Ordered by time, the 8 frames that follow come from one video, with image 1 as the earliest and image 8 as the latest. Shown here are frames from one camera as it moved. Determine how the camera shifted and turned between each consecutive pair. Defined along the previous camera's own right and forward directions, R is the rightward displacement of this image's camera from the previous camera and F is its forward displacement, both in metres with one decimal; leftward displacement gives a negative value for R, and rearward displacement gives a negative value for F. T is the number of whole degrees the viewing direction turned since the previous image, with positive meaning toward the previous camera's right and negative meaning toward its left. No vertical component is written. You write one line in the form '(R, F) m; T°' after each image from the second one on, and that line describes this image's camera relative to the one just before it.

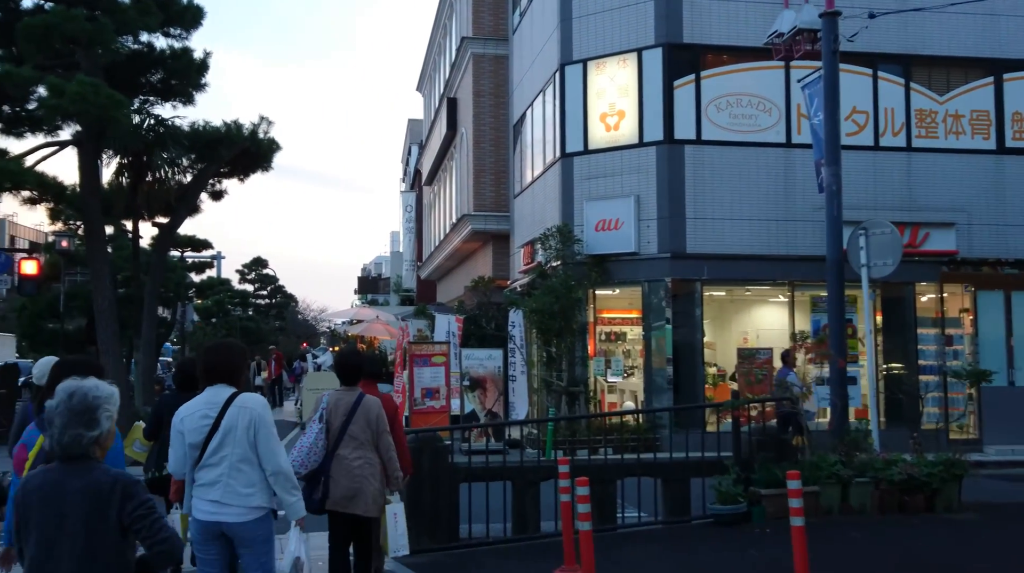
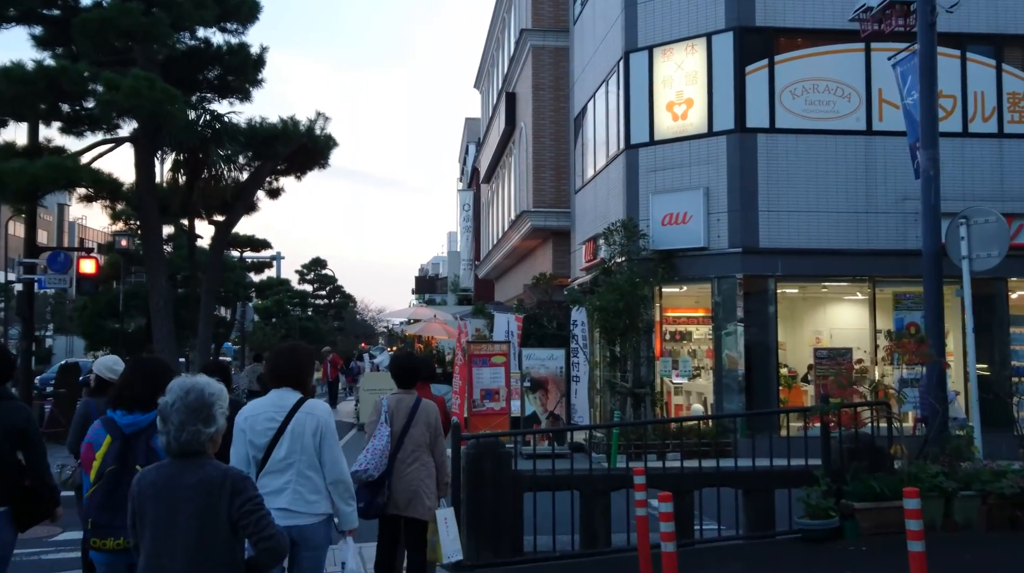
(-0.1, +0.6) m; -4°
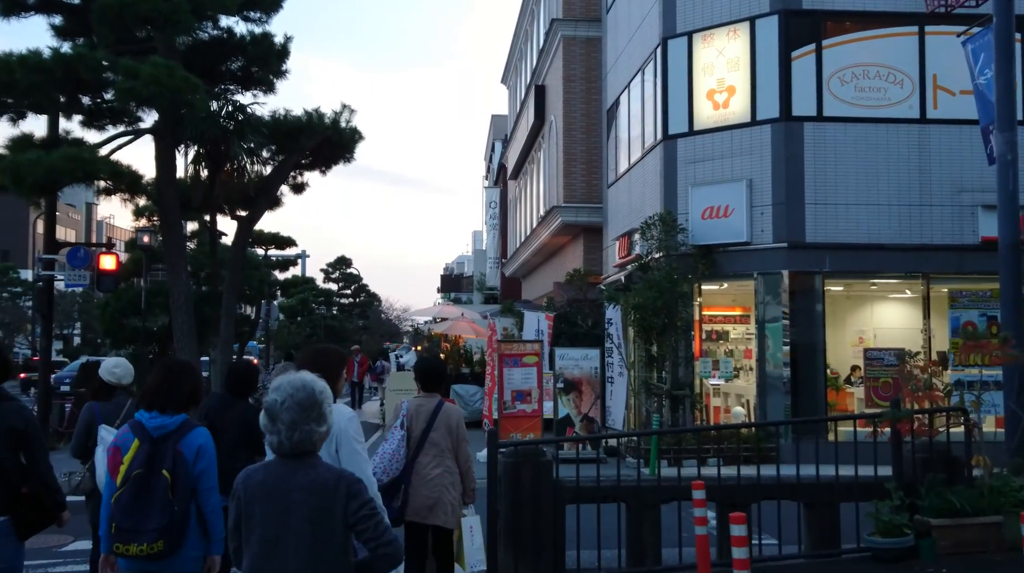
(-0.1, +0.7) m; -2°
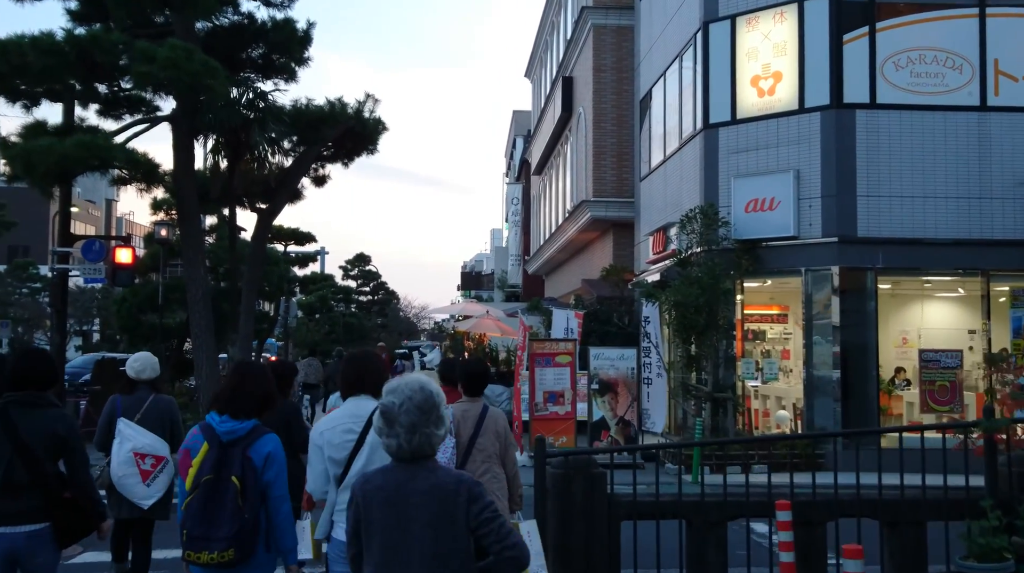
(-0.3, +0.7) m; -1°
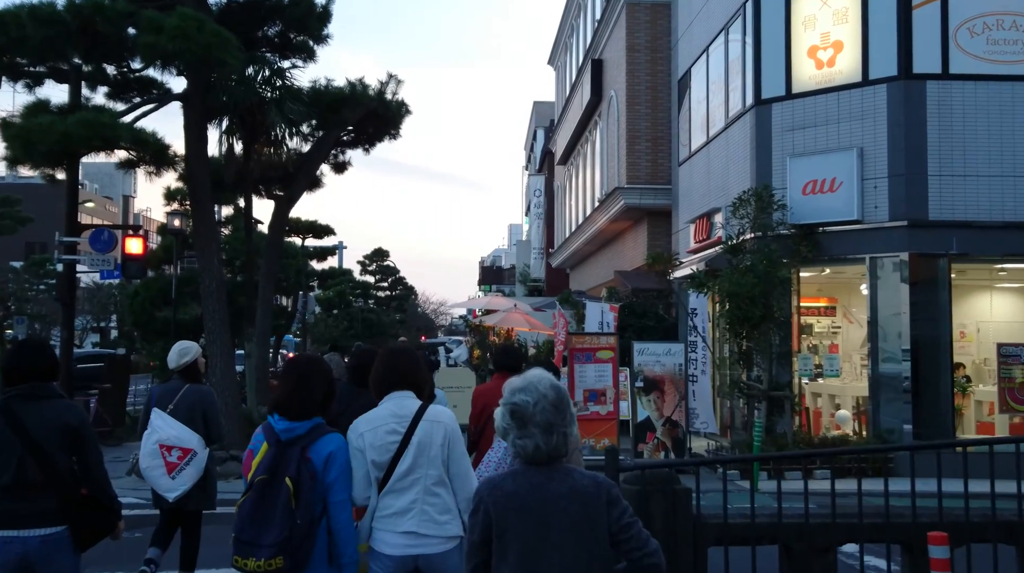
(-0.3, +1.1) m; -1°
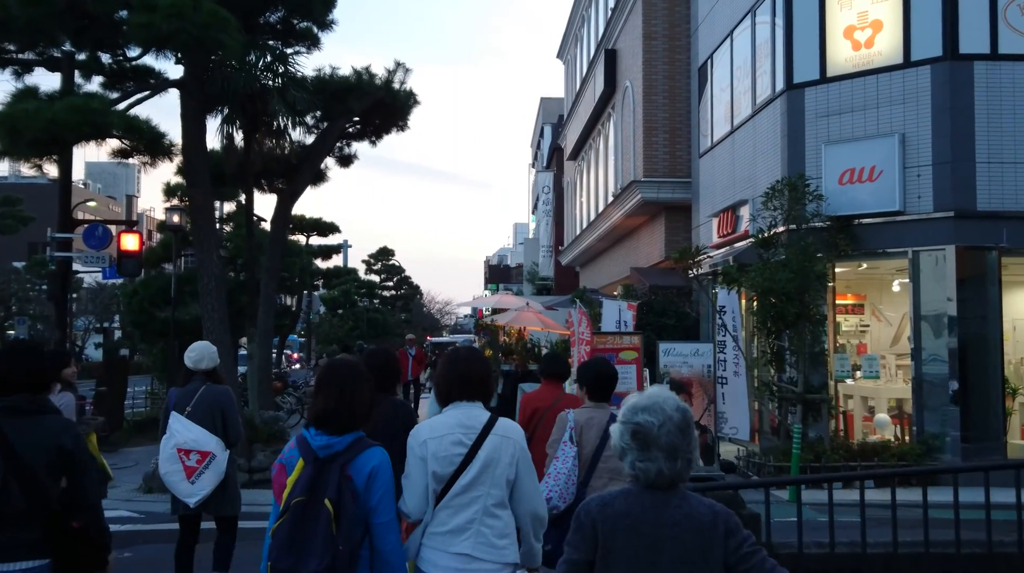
(-0.2, +0.8) m; 0°
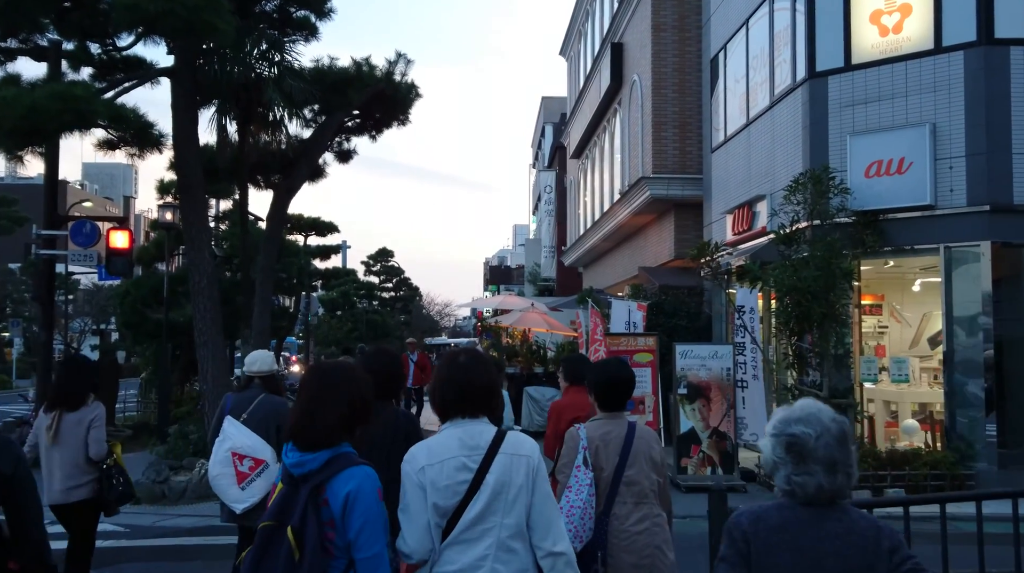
(-0.1, +0.6) m; 0°
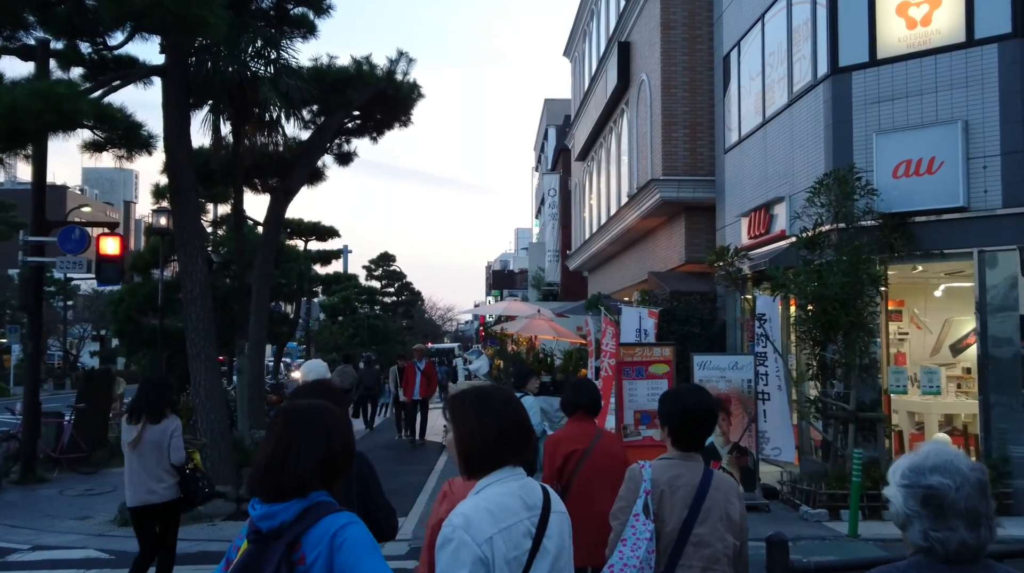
(-0.1, +0.6) m; 0°
